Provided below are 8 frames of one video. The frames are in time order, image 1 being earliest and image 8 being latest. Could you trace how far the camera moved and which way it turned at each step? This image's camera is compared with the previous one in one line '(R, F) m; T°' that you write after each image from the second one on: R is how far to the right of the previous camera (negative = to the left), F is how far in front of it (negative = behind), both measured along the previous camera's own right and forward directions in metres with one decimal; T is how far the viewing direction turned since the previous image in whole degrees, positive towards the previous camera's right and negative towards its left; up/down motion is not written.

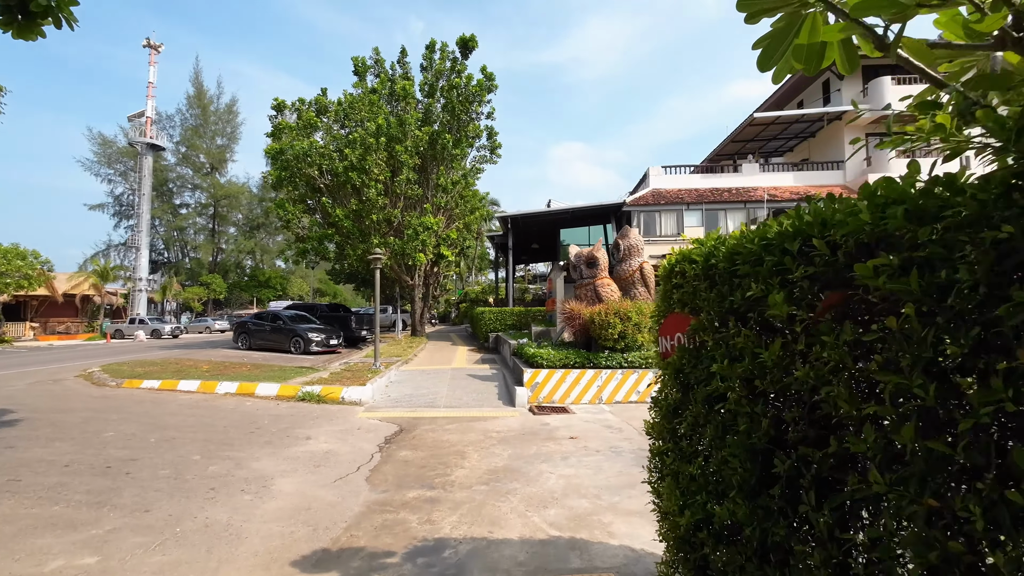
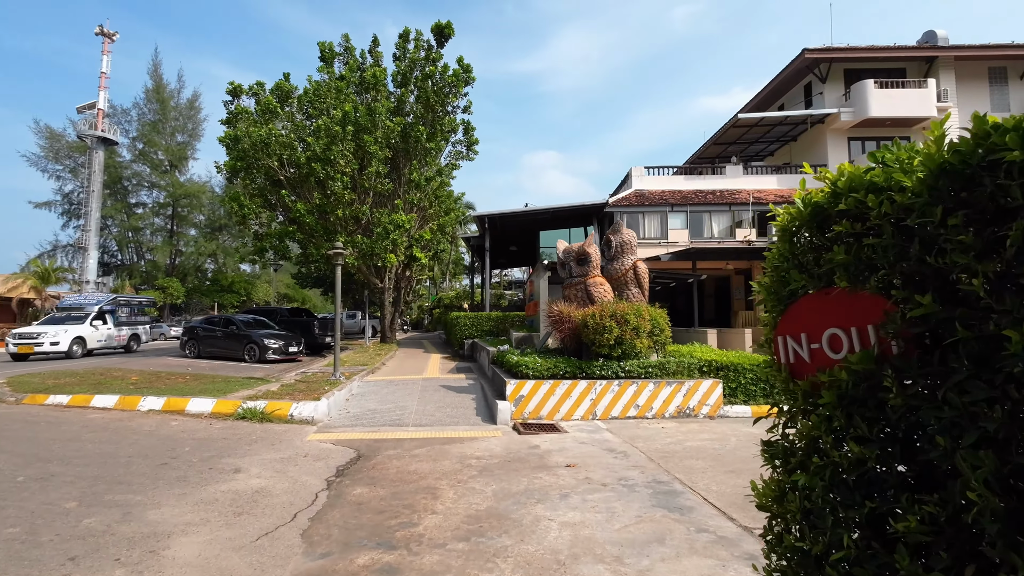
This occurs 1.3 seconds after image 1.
(-0.1, +1.3) m; +3°
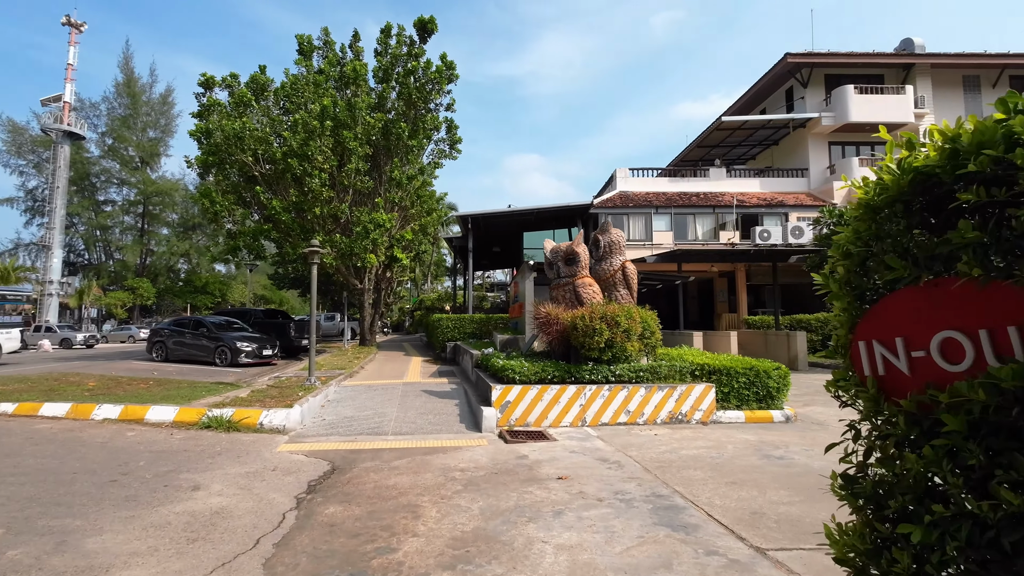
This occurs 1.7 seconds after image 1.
(-0.1, +0.4) m; +2°
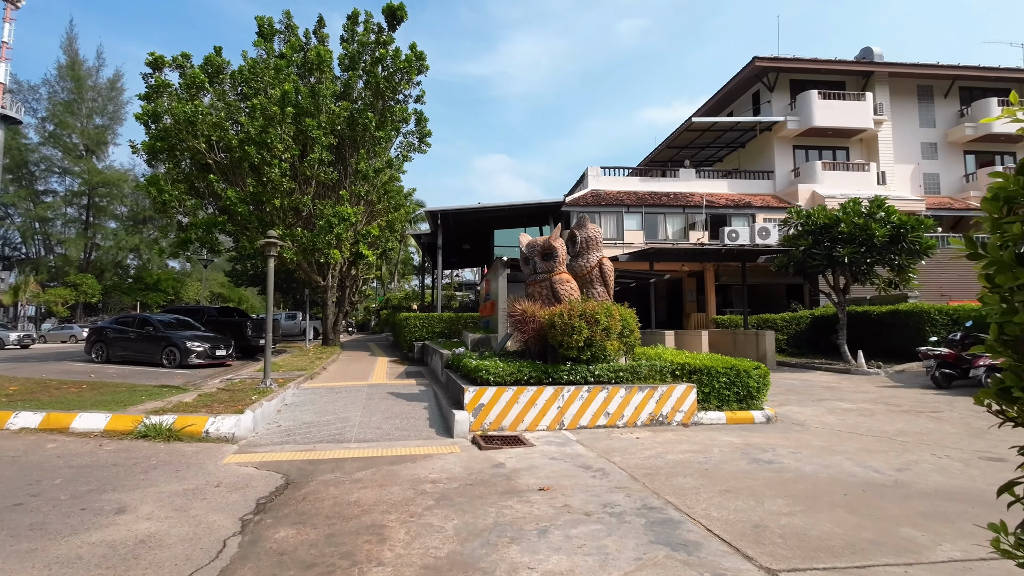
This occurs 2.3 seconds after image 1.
(-0.1, +0.5) m; +4°
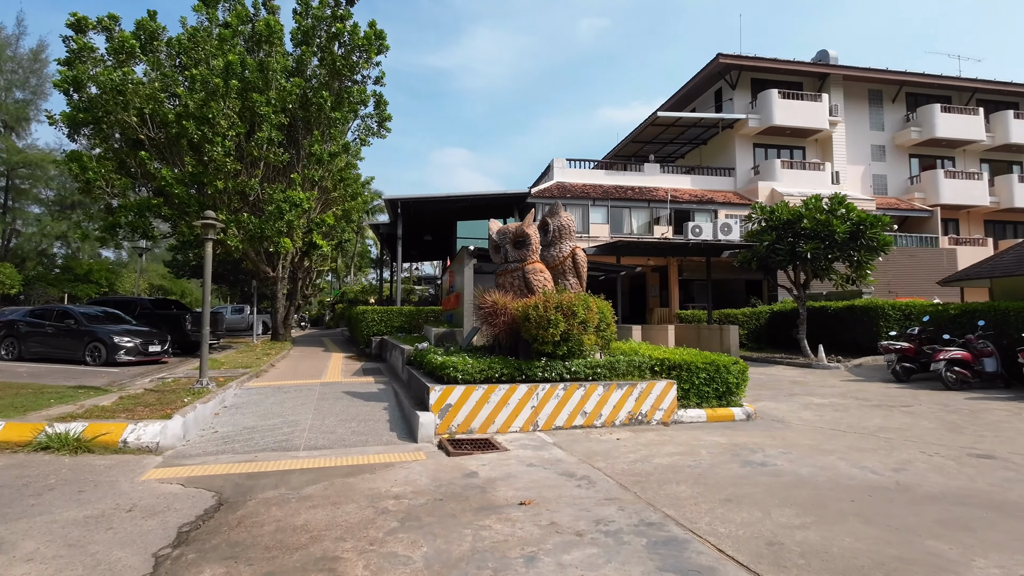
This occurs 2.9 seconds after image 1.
(-0.2, +0.6) m; +5°
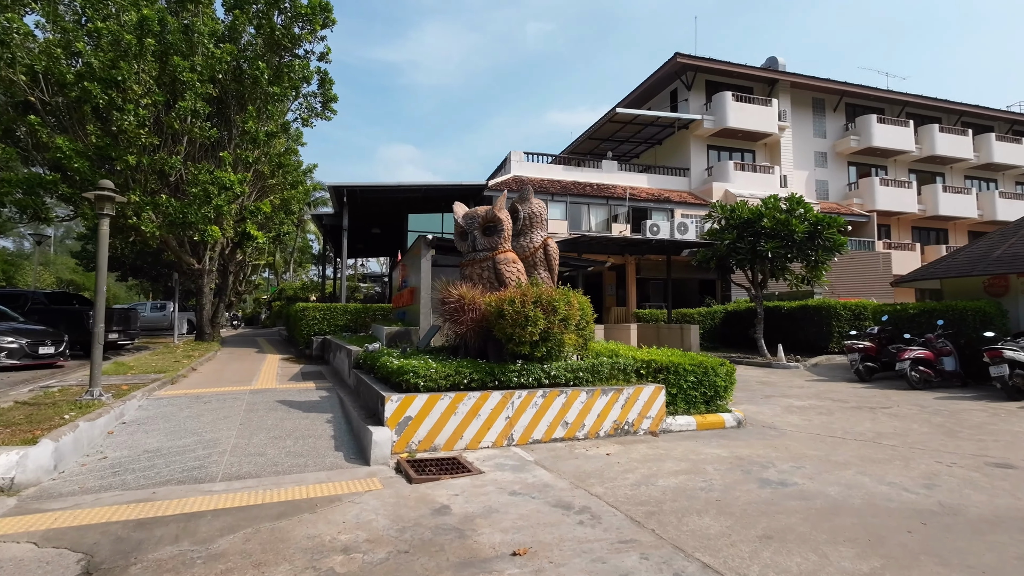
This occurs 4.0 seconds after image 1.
(-0.3, +1.0) m; +6°
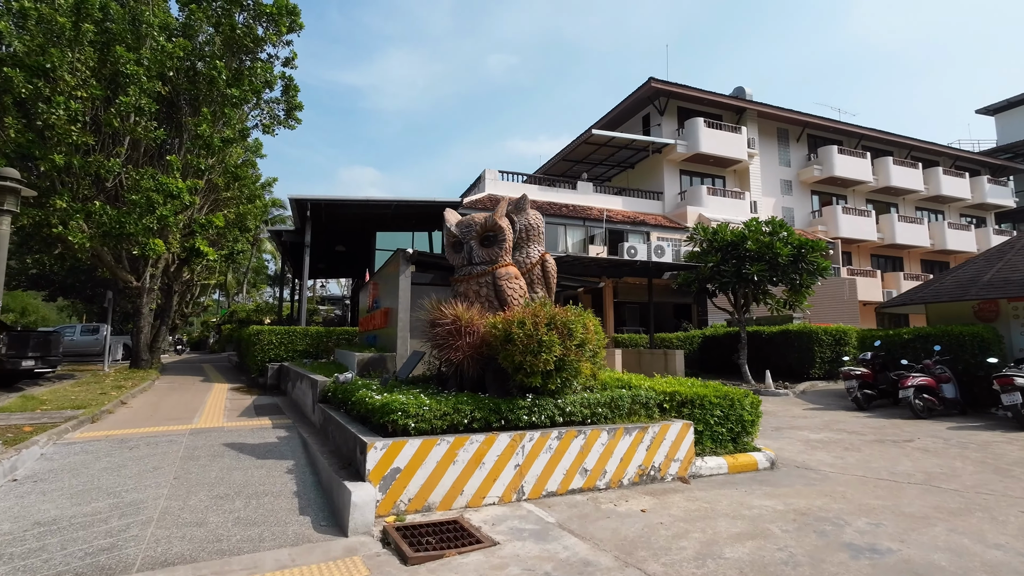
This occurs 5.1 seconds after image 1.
(-0.5, +1.0) m; +4°
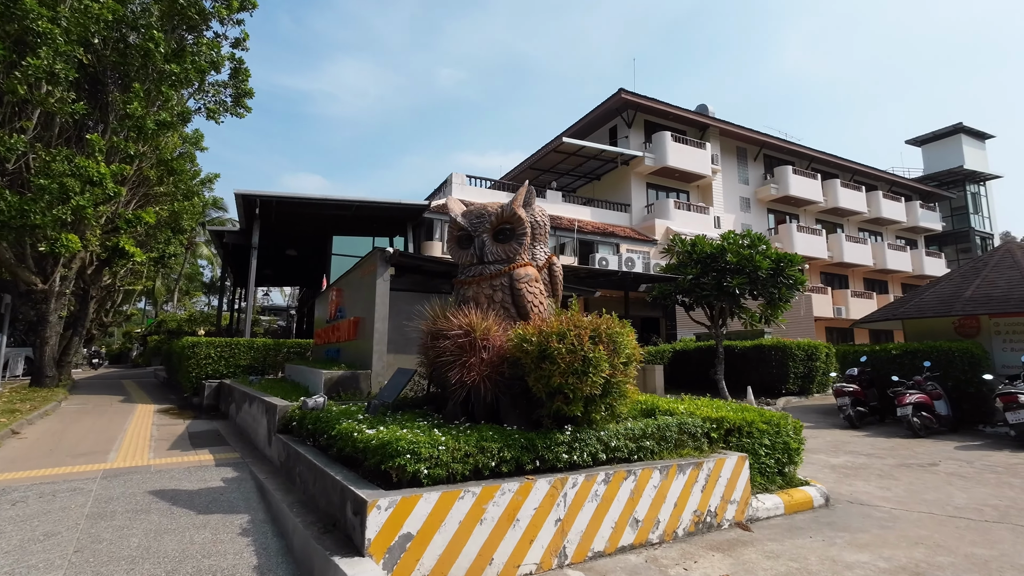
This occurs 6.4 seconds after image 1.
(-0.7, +1.1) m; +6°
